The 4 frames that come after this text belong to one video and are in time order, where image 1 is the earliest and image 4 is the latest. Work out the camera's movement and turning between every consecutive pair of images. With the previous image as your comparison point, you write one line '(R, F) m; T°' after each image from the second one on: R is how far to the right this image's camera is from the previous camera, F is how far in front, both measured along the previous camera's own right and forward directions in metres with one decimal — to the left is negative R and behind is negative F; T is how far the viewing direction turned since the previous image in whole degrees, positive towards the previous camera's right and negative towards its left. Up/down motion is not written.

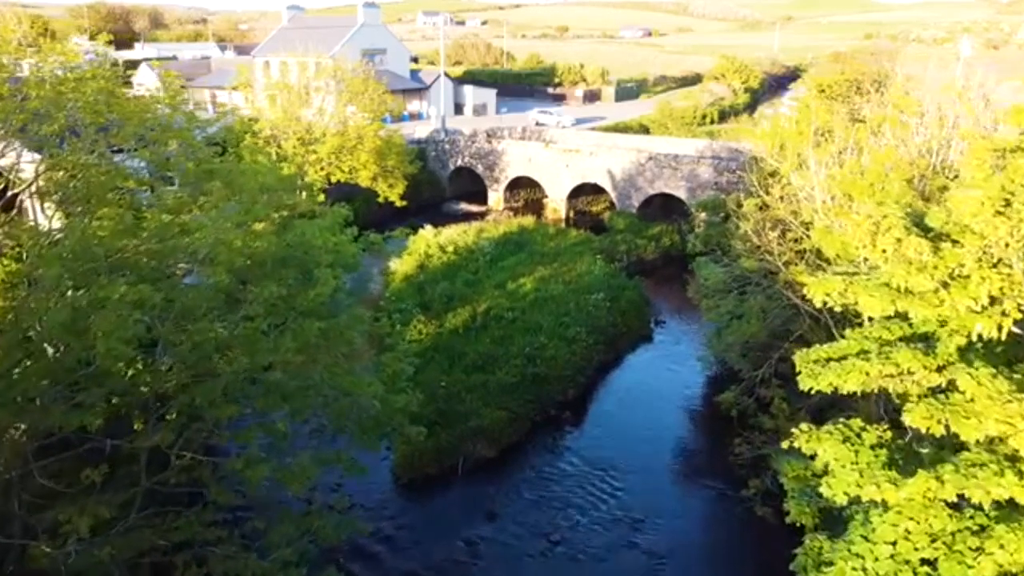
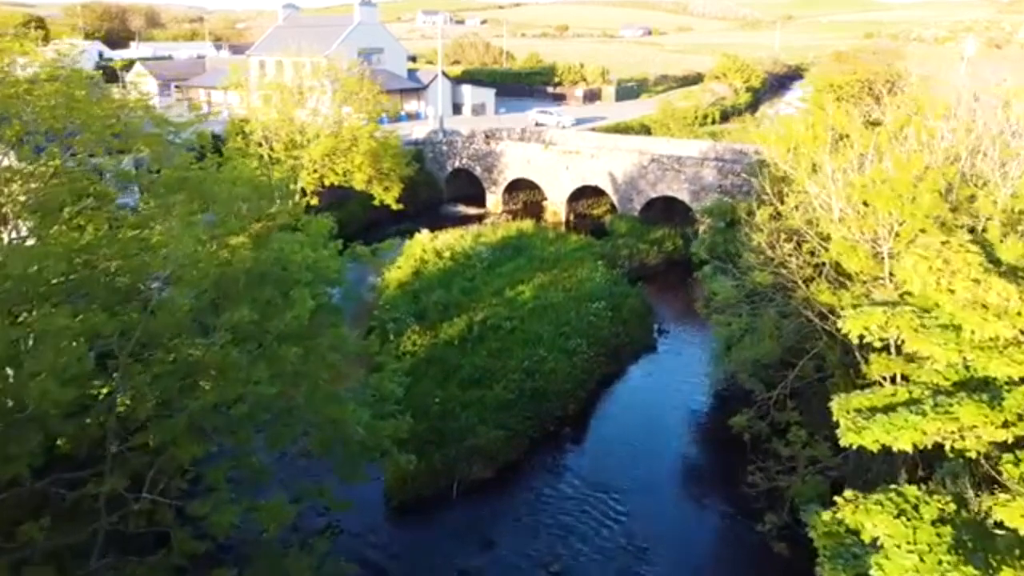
(0.0, +1.0) m; 0°
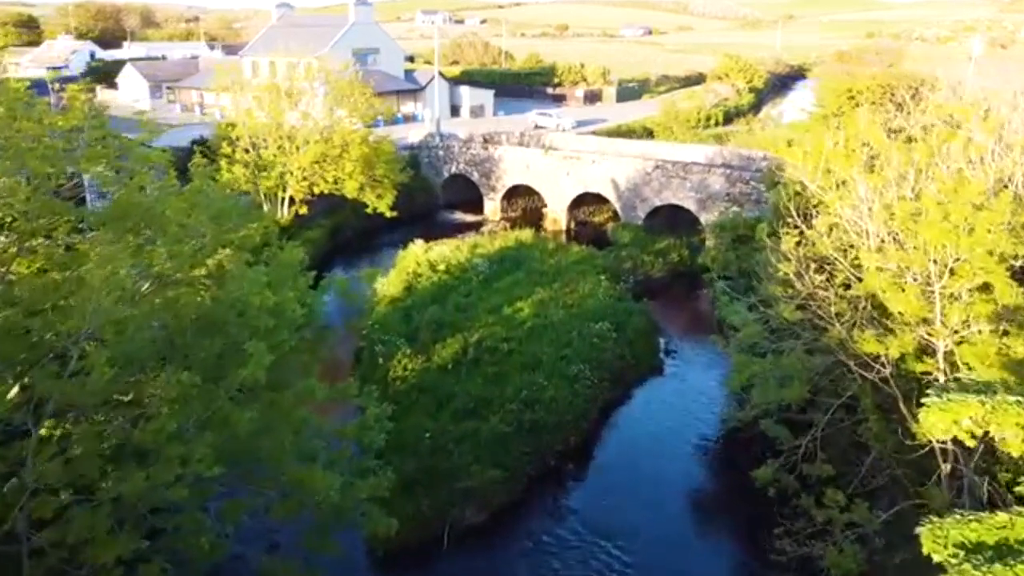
(+0.1, +1.5) m; 0°
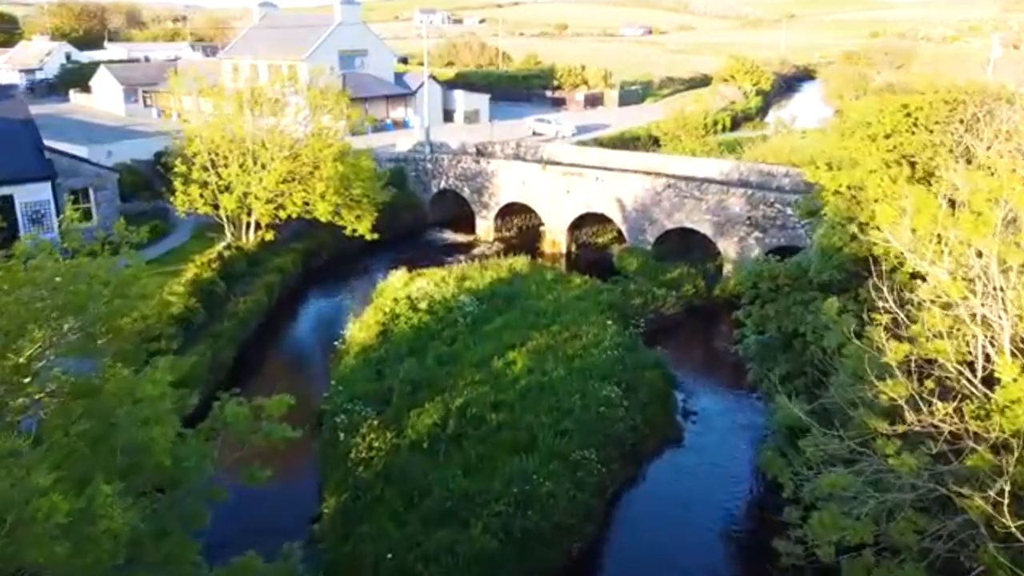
(+0.2, +3.9) m; 0°
